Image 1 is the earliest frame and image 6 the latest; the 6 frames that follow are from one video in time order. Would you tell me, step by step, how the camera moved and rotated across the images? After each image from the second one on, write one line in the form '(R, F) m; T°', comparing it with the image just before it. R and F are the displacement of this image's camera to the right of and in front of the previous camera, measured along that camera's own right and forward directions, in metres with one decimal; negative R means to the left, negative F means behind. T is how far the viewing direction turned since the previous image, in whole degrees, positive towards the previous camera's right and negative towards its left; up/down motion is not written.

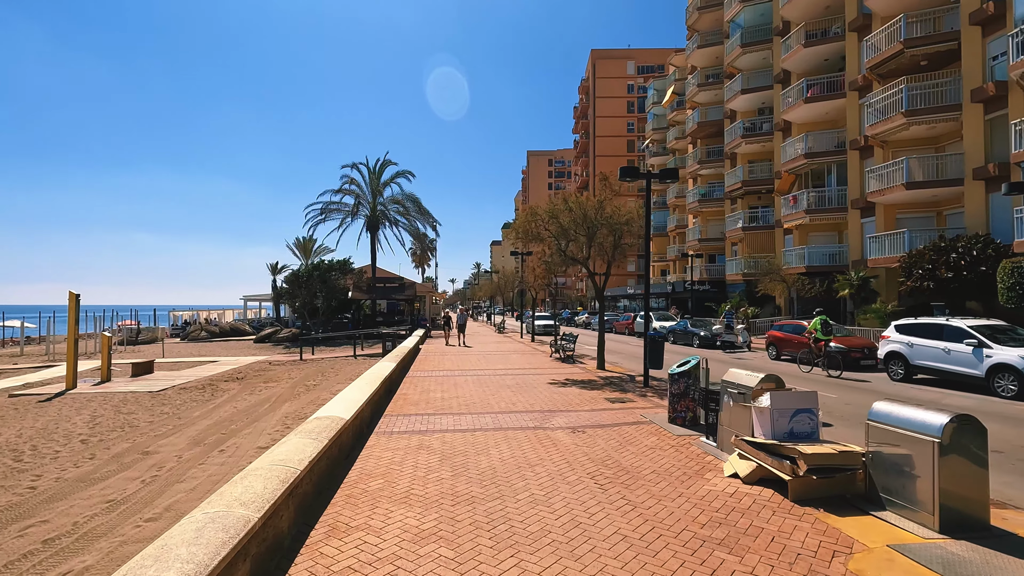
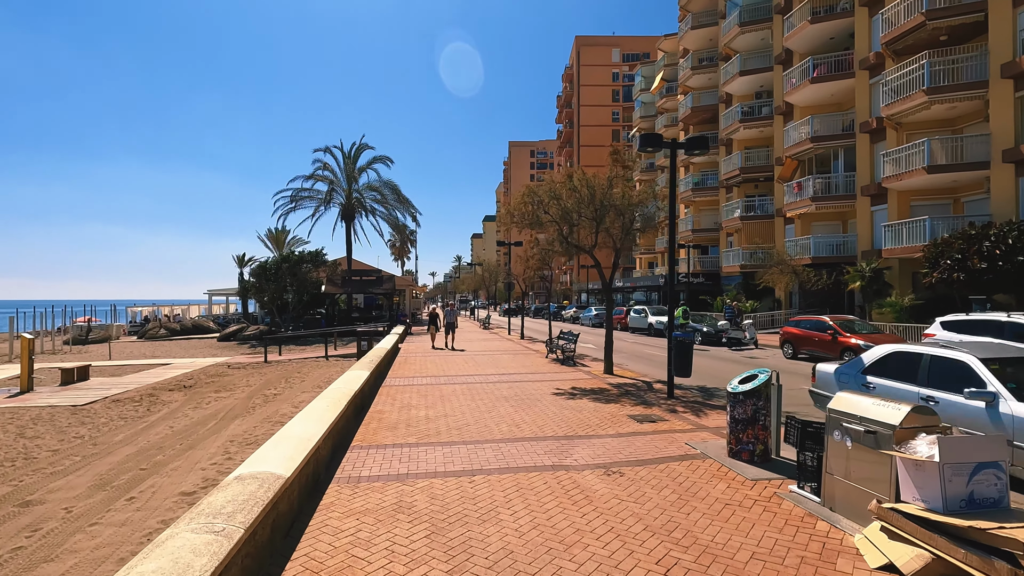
(-0.3, +2.0) m; +2°
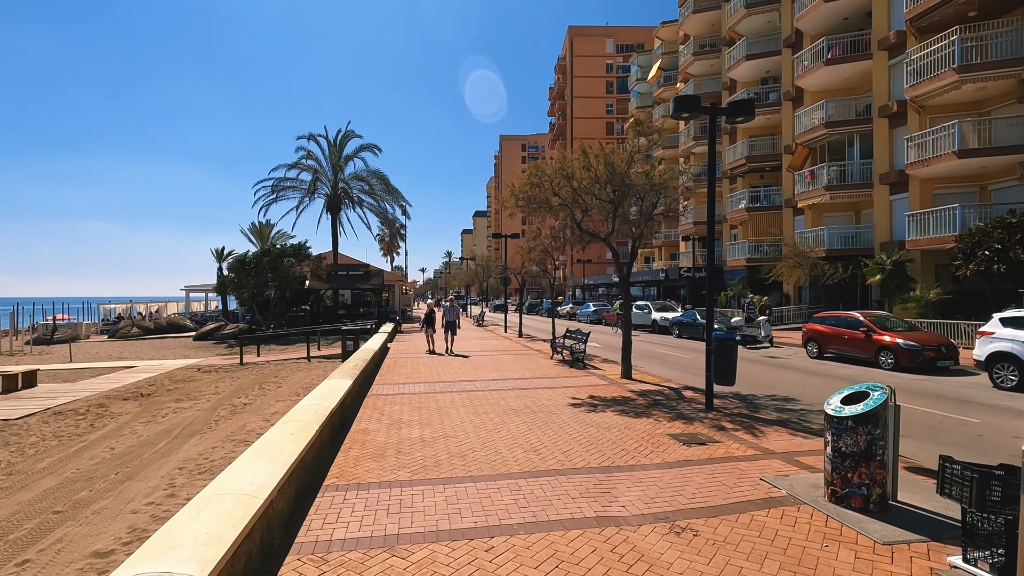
(-0.3, +1.6) m; +1°
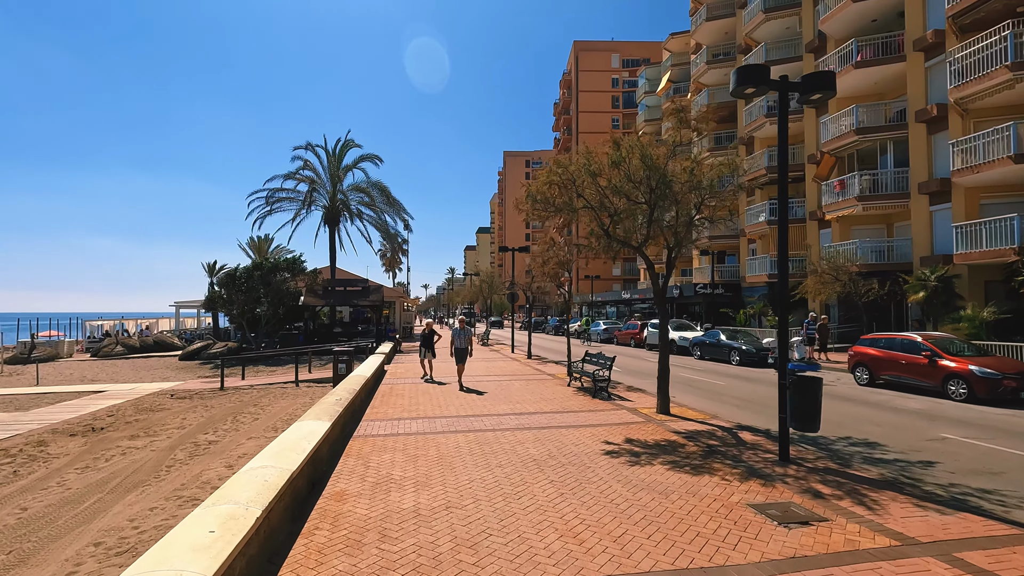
(-0.2, +1.7) m; 0°
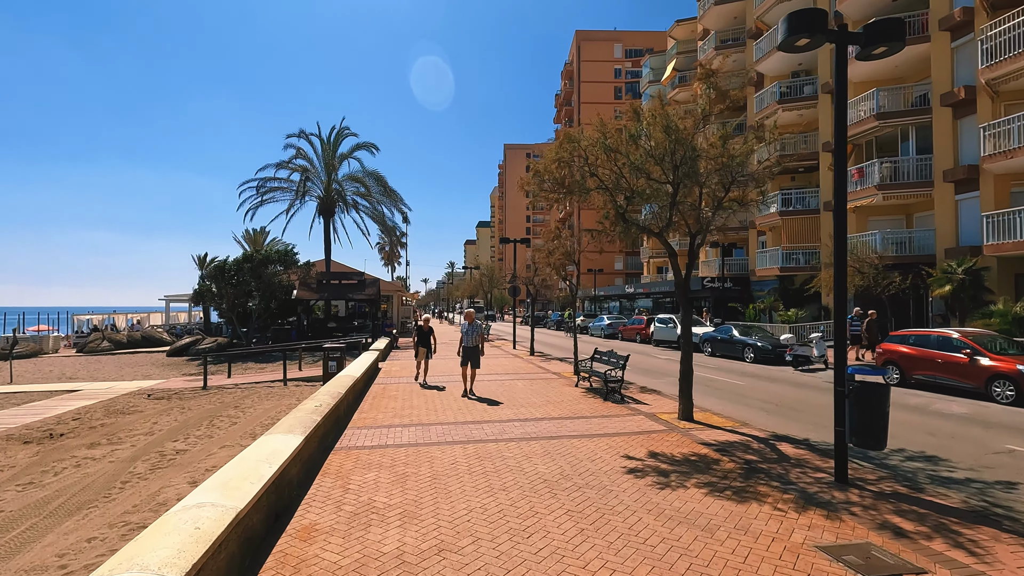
(-0.1, +1.0) m; 0°
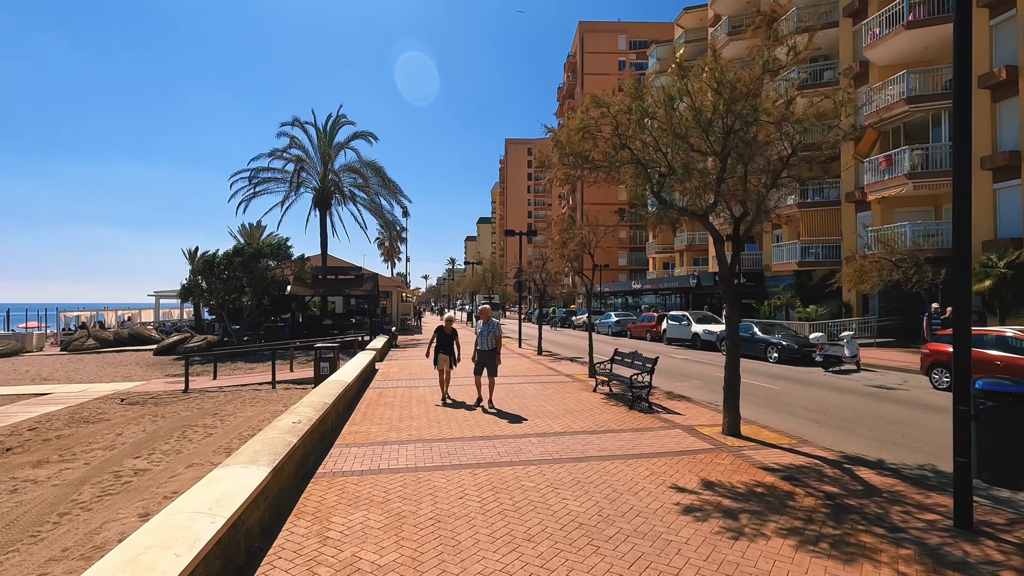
(-0.2, +1.2) m; 0°
